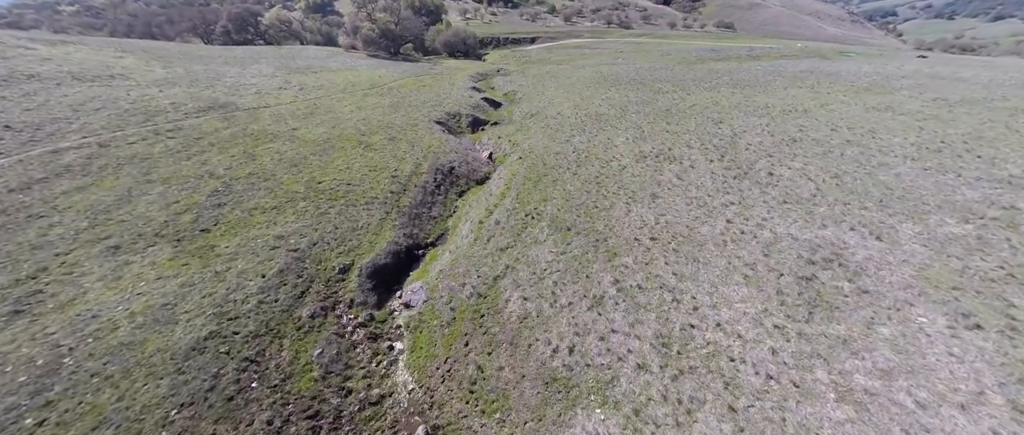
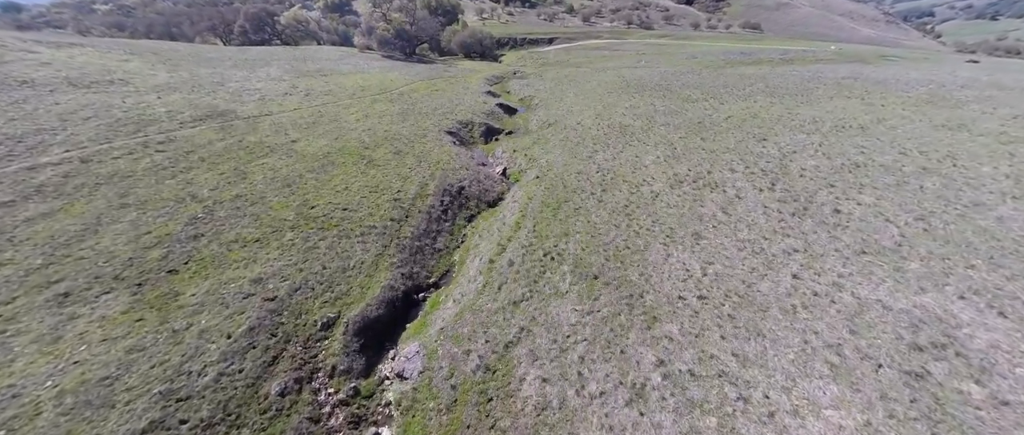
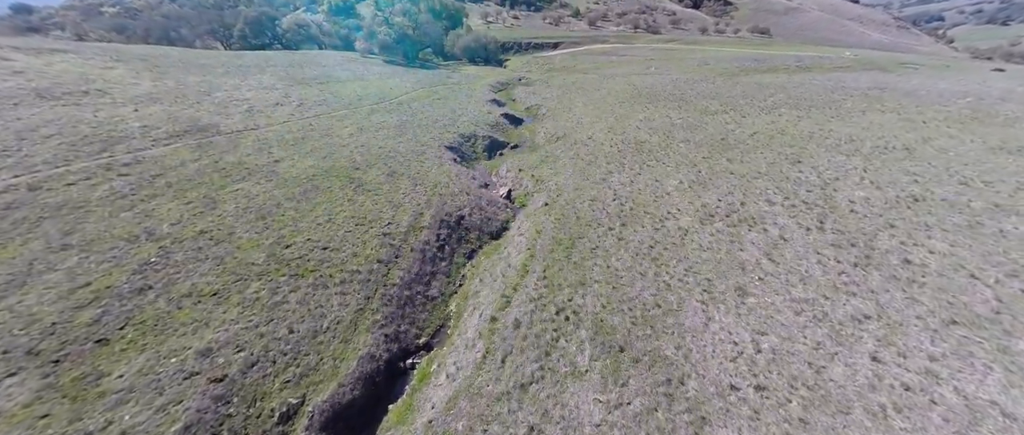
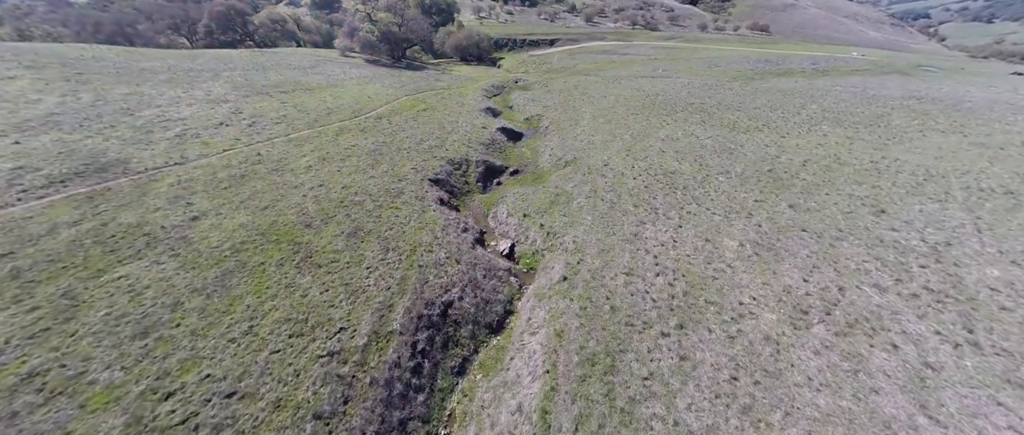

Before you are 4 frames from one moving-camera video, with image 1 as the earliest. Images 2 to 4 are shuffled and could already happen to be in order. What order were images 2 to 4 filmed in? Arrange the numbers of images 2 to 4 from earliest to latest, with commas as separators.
2, 3, 4
